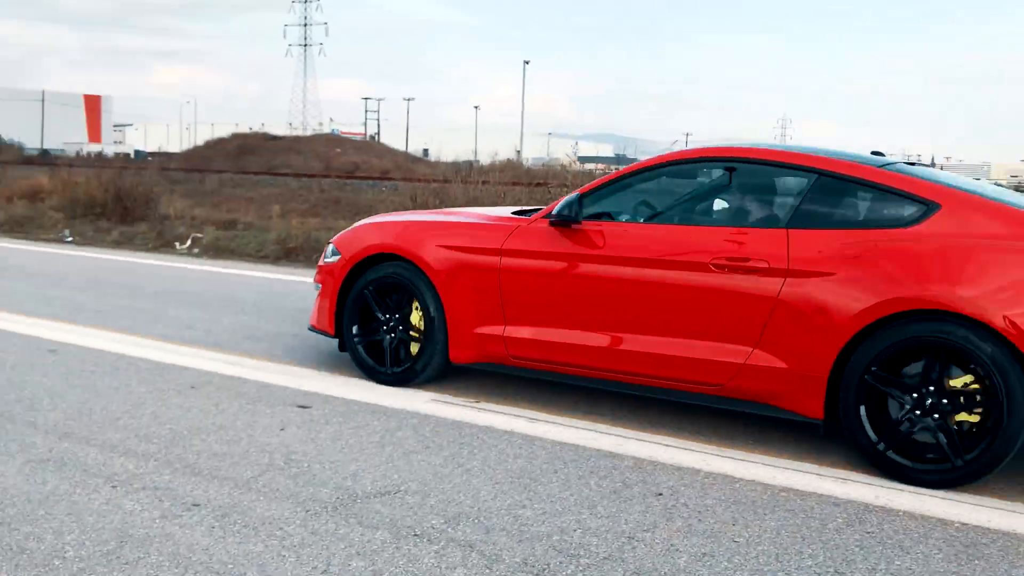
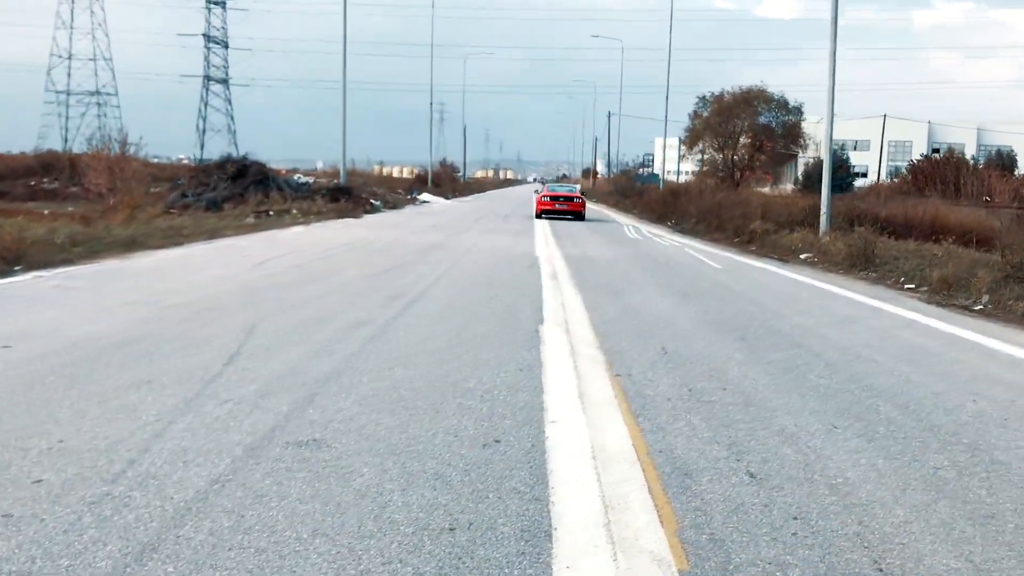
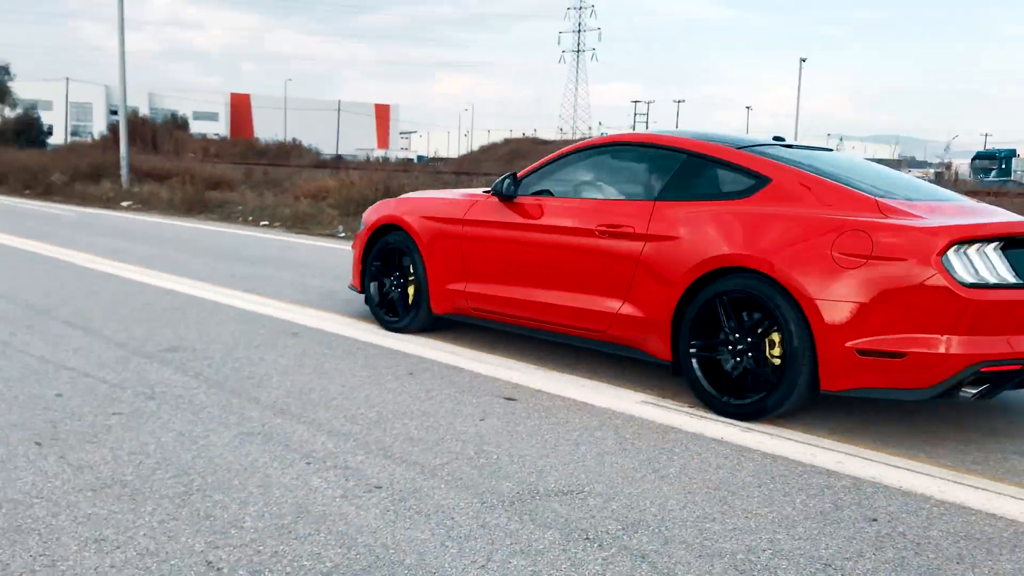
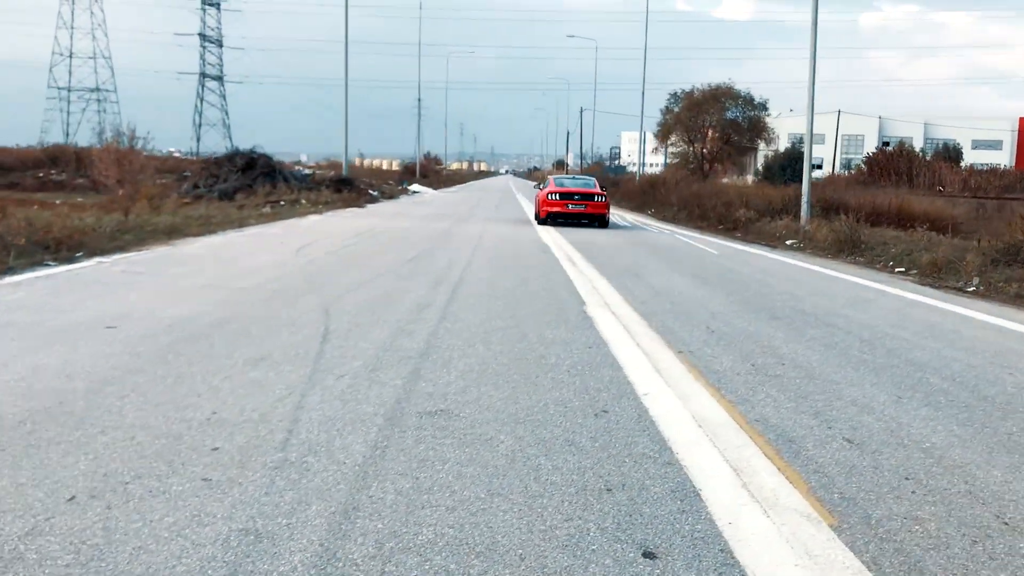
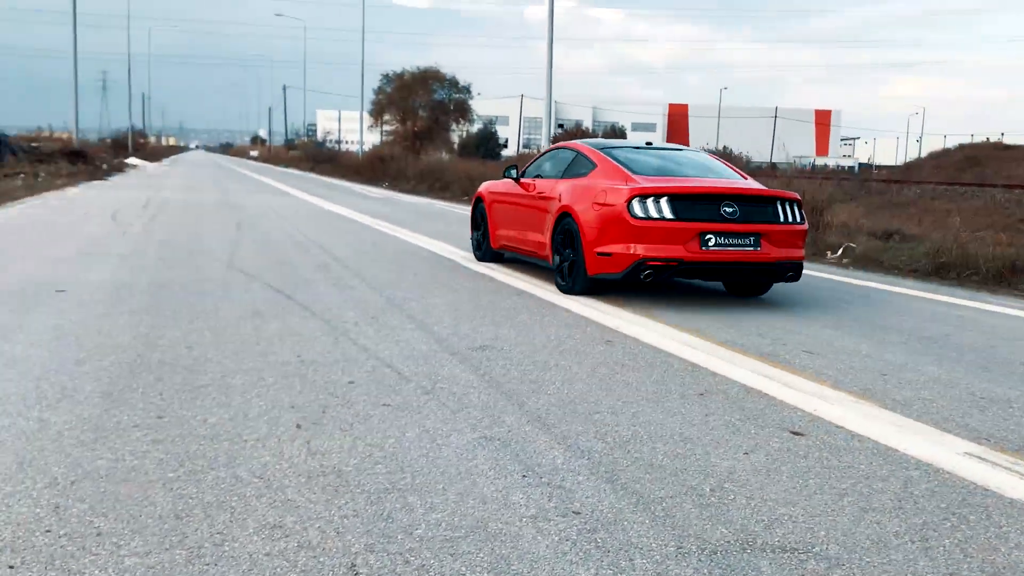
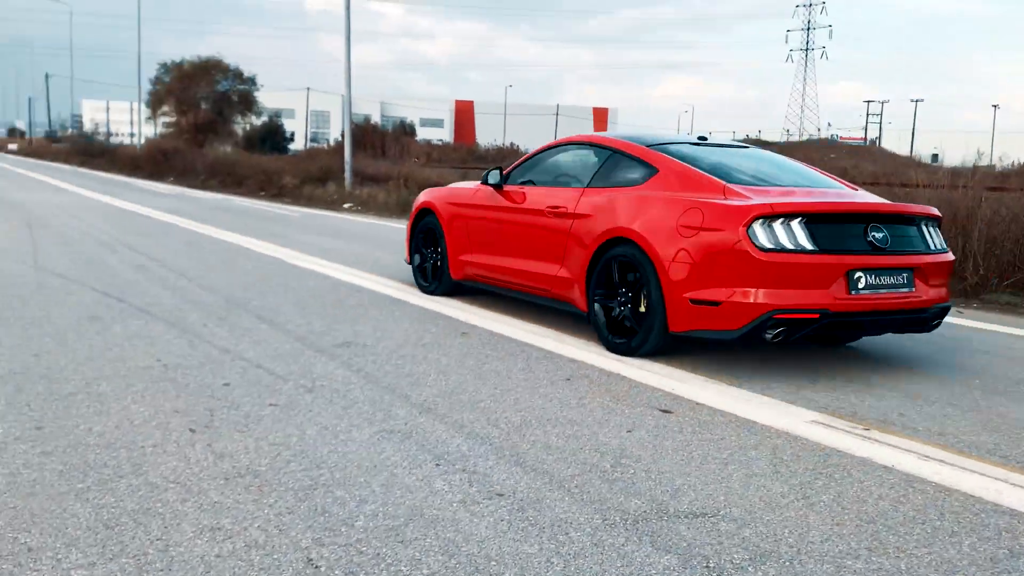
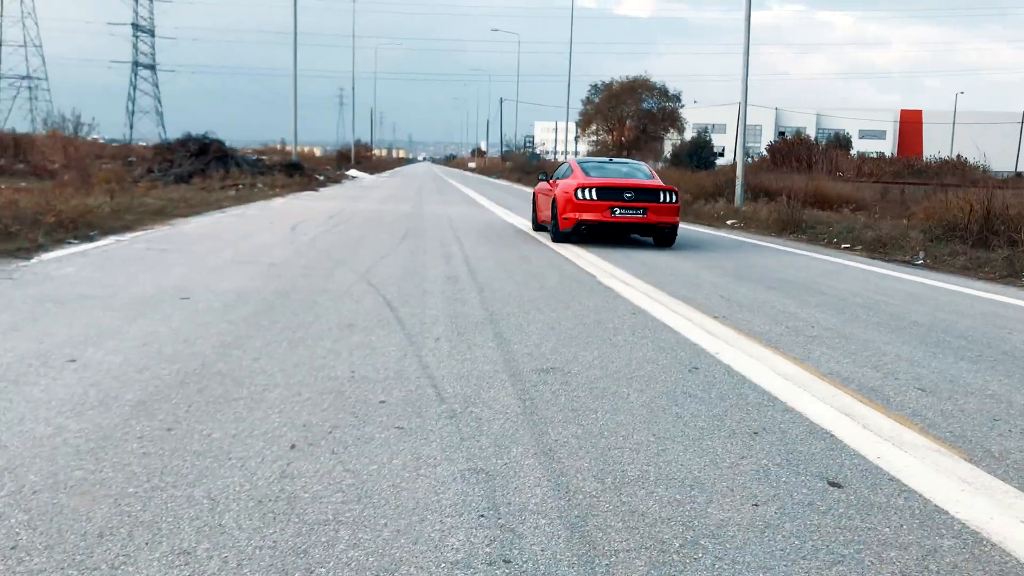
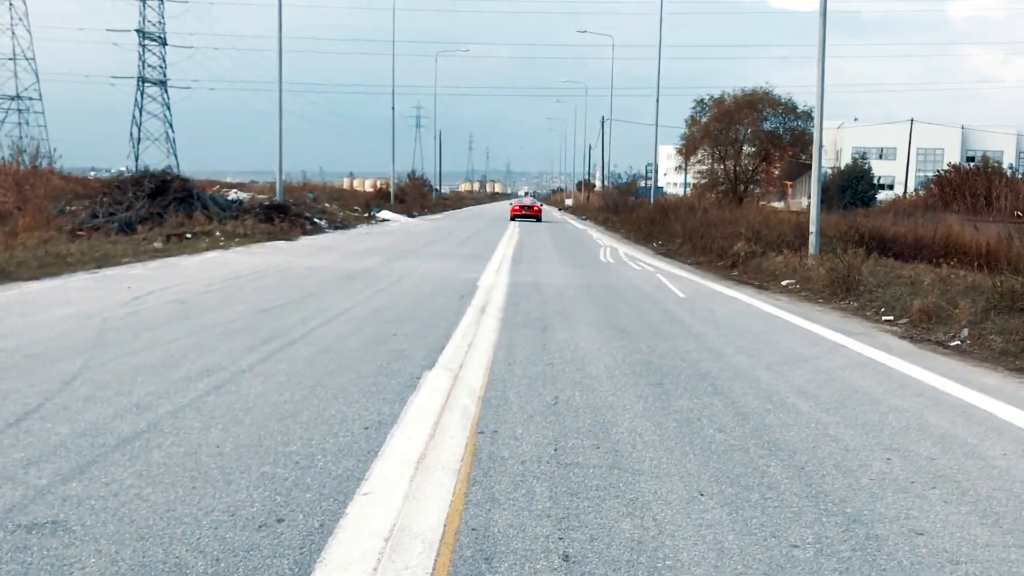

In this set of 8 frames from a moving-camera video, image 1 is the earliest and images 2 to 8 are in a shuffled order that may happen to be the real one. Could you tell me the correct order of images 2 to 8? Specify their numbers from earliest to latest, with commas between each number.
3, 6, 5, 7, 4, 2, 8
